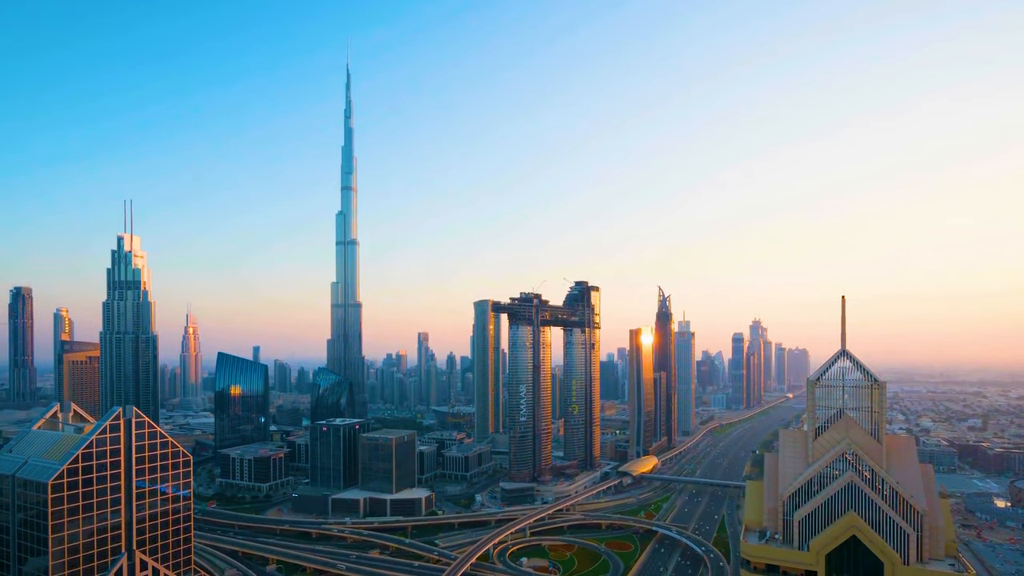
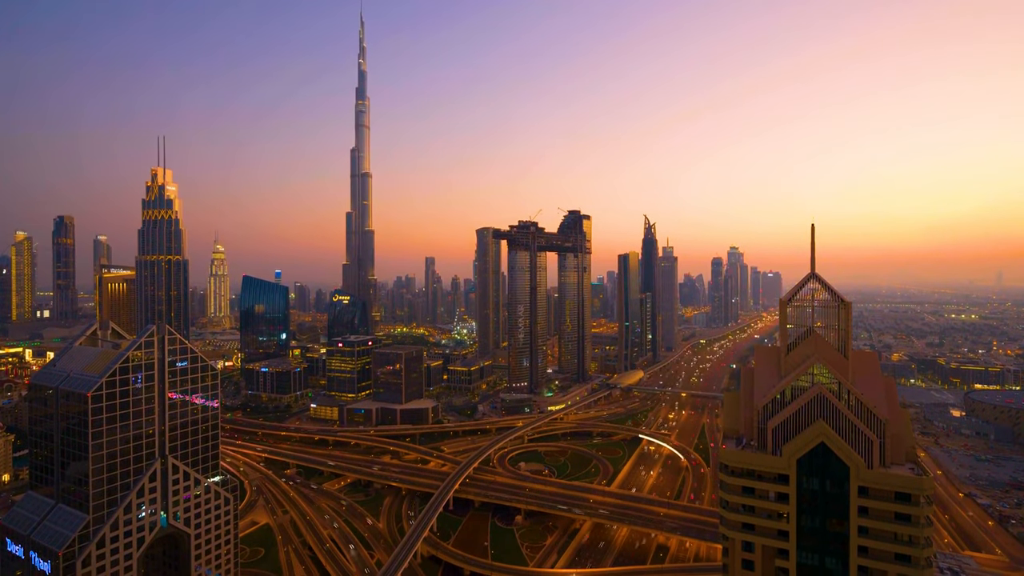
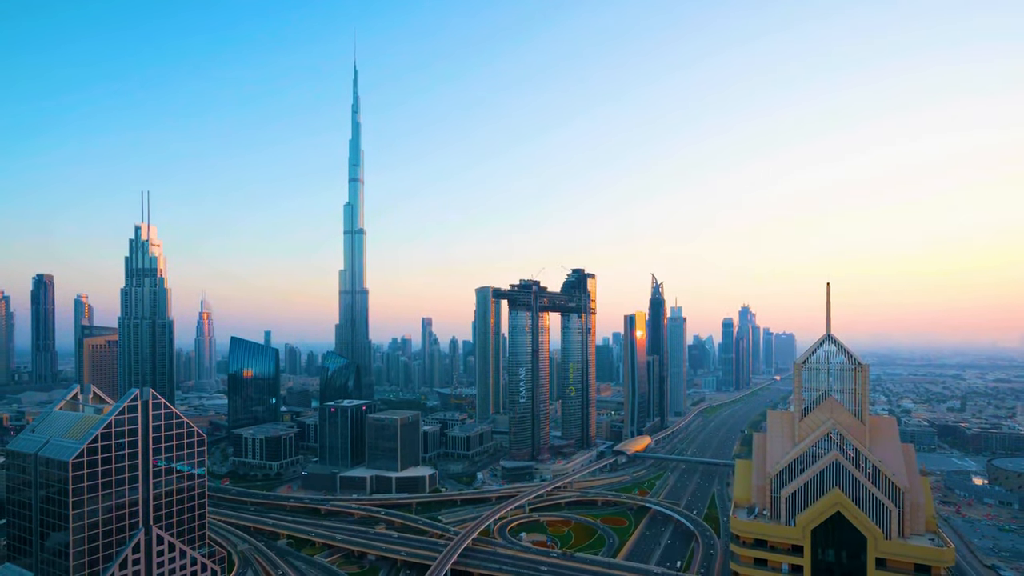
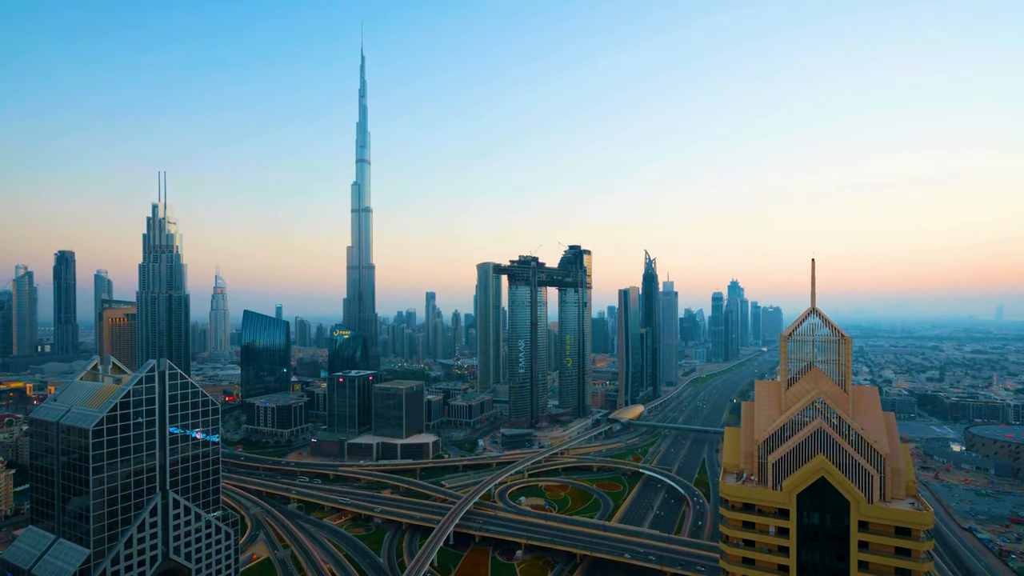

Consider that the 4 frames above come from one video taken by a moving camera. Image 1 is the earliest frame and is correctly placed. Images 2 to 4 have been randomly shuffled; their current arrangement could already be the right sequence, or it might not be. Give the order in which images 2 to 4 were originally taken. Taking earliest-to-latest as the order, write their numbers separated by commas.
3, 4, 2
